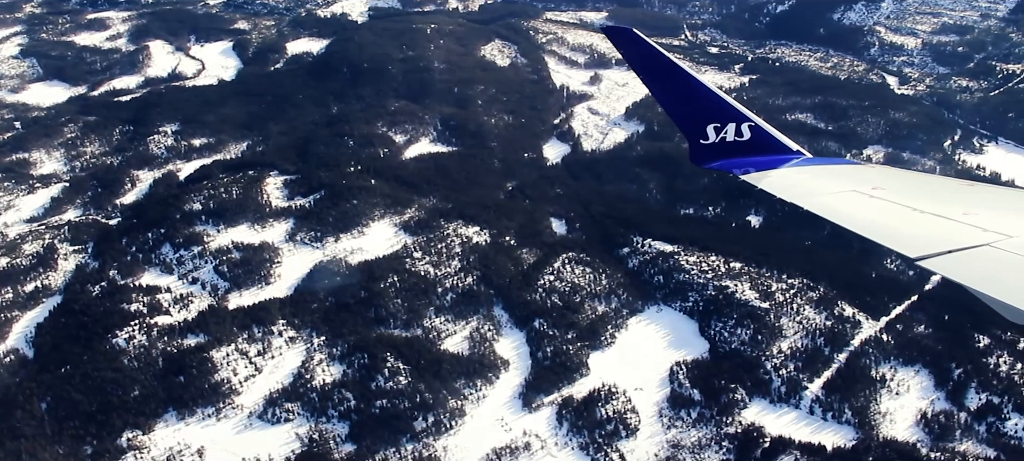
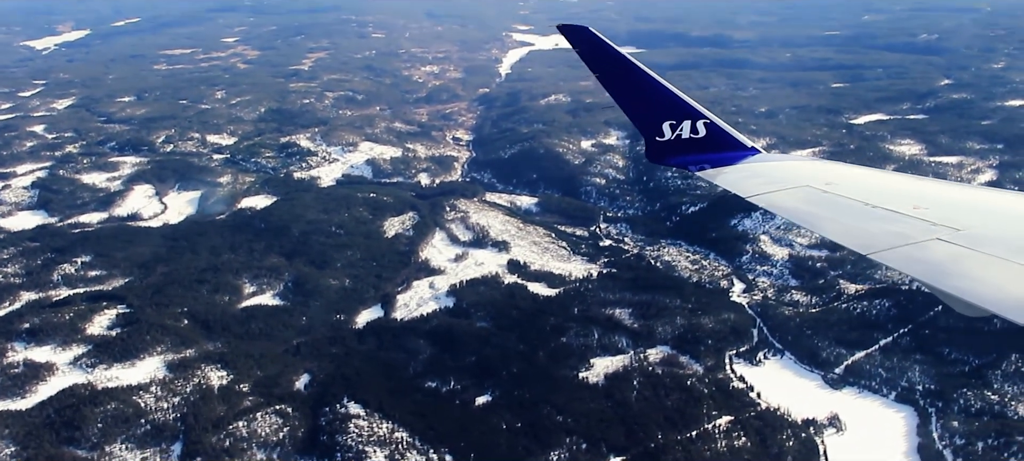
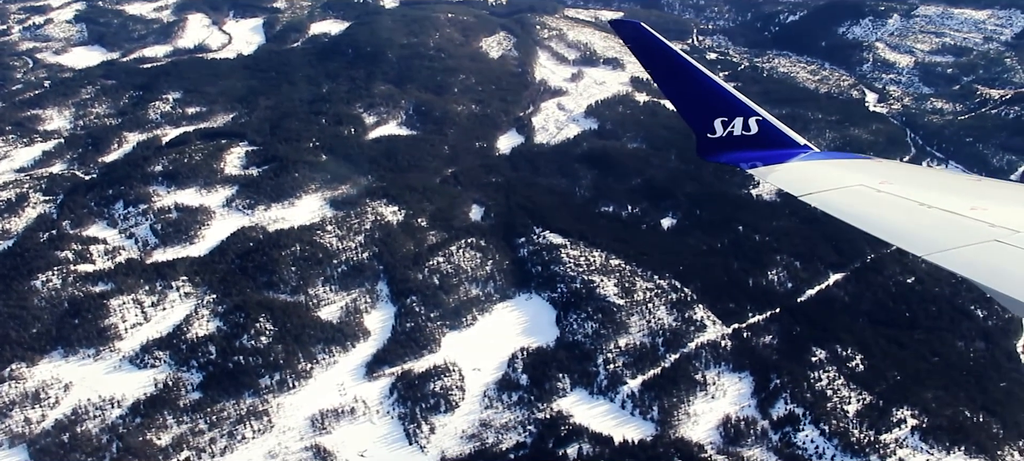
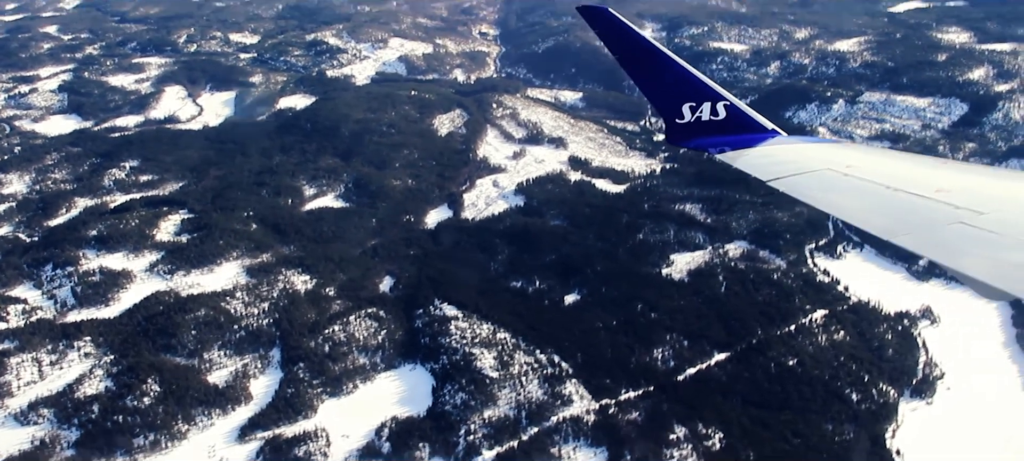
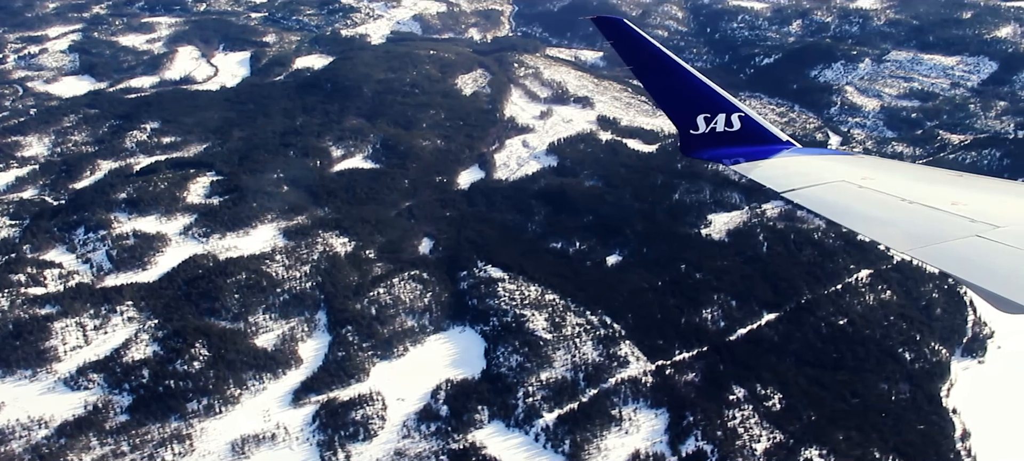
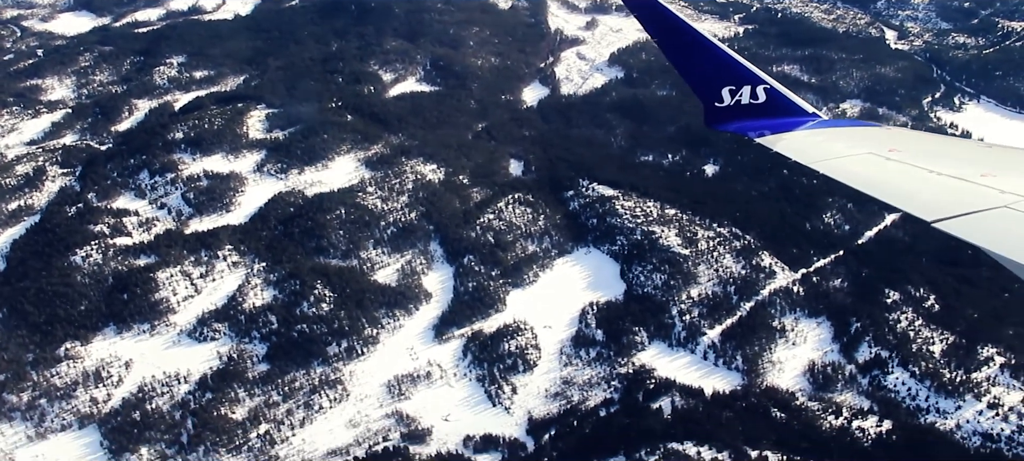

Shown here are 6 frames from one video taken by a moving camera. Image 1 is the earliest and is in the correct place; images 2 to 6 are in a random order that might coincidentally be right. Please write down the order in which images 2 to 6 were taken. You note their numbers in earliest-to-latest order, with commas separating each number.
6, 3, 5, 4, 2
